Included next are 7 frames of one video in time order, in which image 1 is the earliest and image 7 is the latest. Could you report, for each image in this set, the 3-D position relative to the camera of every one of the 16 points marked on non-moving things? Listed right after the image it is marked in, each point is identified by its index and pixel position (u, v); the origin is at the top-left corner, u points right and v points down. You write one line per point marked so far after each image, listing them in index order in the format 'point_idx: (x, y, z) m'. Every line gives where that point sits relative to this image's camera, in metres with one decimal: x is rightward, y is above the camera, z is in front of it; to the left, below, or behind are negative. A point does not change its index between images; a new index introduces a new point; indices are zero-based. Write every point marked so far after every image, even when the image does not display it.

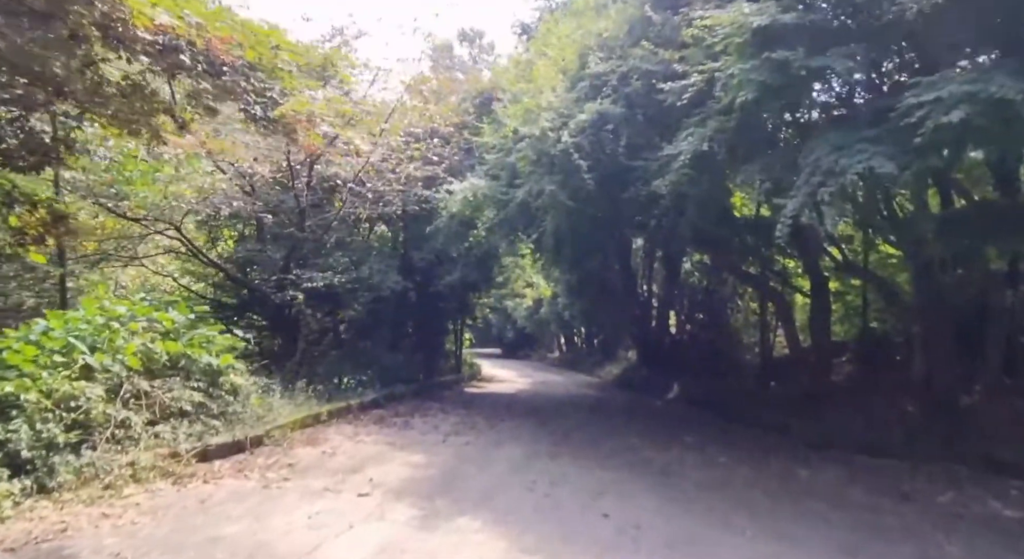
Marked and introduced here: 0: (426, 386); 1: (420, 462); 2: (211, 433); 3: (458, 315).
0: (-2.2, -2.8, +14.6) m
1: (-1.1, -2.2, +6.8) m
2: (-3.4, -1.7, +6.4) m
3: (-1.6, -1.0, +16.7) m
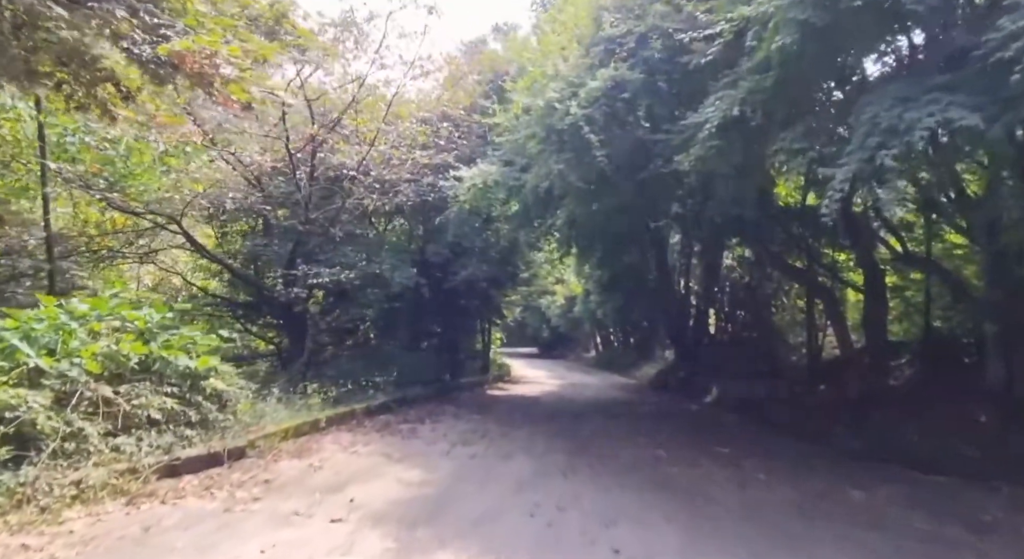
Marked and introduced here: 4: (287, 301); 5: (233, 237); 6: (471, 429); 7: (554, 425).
0: (-1.6, -2.7, +13.9) m
1: (-1.1, -2.1, +6.0) m
2: (-3.3, -1.7, +5.8) m
3: (-0.9, -0.9, +16.0) m
4: (-4.1, -0.4, +10.3) m
5: (-5.3, +1.0, +11.1) m
6: (-0.7, -2.3, +9.1) m
7: (+0.7, -2.5, +9.8) m
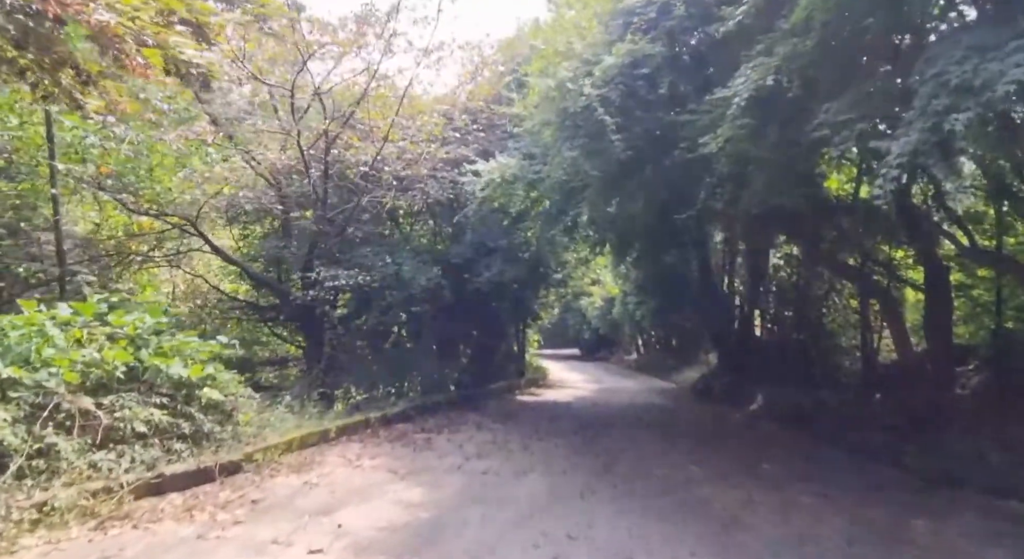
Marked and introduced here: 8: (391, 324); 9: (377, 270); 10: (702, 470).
0: (-0.9, -2.7, +13.4) m
1: (-1.0, -2.1, +5.5) m
2: (-3.3, -1.7, +5.4) m
3: (0.0, -1.0, +15.4) m
4: (-3.7, -0.4, +10.0) m
5: (-4.8, +0.9, +10.9) m
6: (-0.4, -2.4, +8.5) m
7: (+1.1, -2.5, +9.1) m
8: (-2.4, -0.8, +11.1) m
9: (-2.5, +0.2, +10.4) m
10: (+2.5, -2.5, +7.4) m
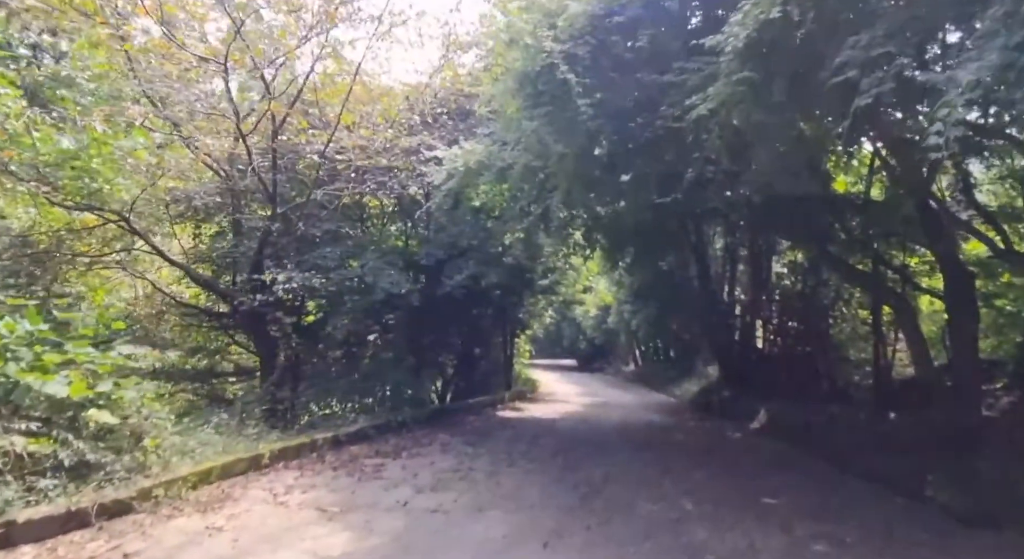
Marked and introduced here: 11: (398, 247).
0: (-1.3, -2.8, +12.3) m
1: (-1.4, -2.1, +4.5) m
2: (-3.7, -1.7, +4.4) m
3: (-0.5, -1.1, +14.4) m
4: (-4.1, -0.5, +8.9) m
5: (-5.3, +0.8, +9.9) m
6: (-0.8, -2.4, +7.4) m
7: (+0.7, -2.6, +8.1) m
8: (-2.8, -0.9, +10.0) m
9: (-3.0, +0.1, +9.4) m
10: (+2.0, -2.5, +6.3) m
11: (-2.1, +0.6, +10.7) m
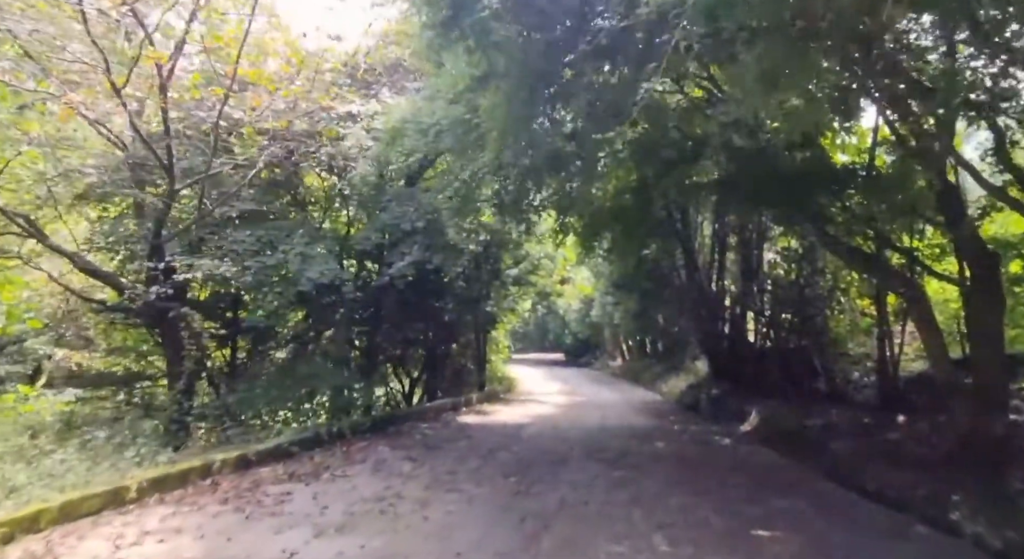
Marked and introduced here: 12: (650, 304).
0: (-2.0, -2.6, +11.0) m
1: (-2.0, -2.0, +3.1) m
2: (-4.3, -1.6, +3.0) m
3: (-1.2, -0.9, +13.1) m
4: (-4.8, -0.4, +7.6) m
5: (-6.0, +1.0, +8.4) m
6: (-1.4, -2.3, +6.1) m
7: (0.0, -2.4, +6.8) m
8: (-3.5, -0.8, +8.6) m
9: (-3.6, +0.3, +8.0) m
10: (+1.4, -2.3, +5.0) m
11: (-2.9, +0.8, +9.4) m
12: (+4.3, -0.8, +17.9) m
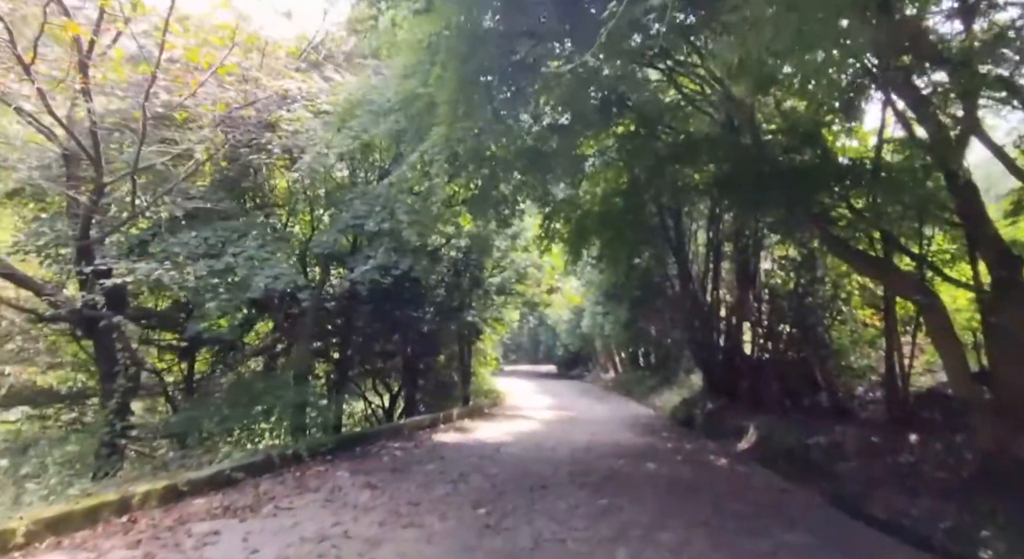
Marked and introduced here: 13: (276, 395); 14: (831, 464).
0: (-2.4, -2.8, +10.1) m
1: (-2.3, -2.0, +2.3) m
2: (-4.6, -1.6, +2.2) m
3: (-1.6, -1.1, +12.3) m
4: (-5.1, -0.4, +6.7) m
5: (-6.3, +0.9, +7.6) m
6: (-1.7, -2.3, +5.3) m
7: (-0.3, -2.5, +6.0) m
8: (-3.8, -0.8, +7.8) m
9: (-4.0, +0.2, +7.2) m
10: (+1.1, -2.4, +4.2) m
11: (-3.2, +0.7, +8.6) m
12: (+3.9, -1.0, +17.1) m
13: (-3.4, -1.7, +8.3) m
14: (+4.6, -2.7, +8.3) m
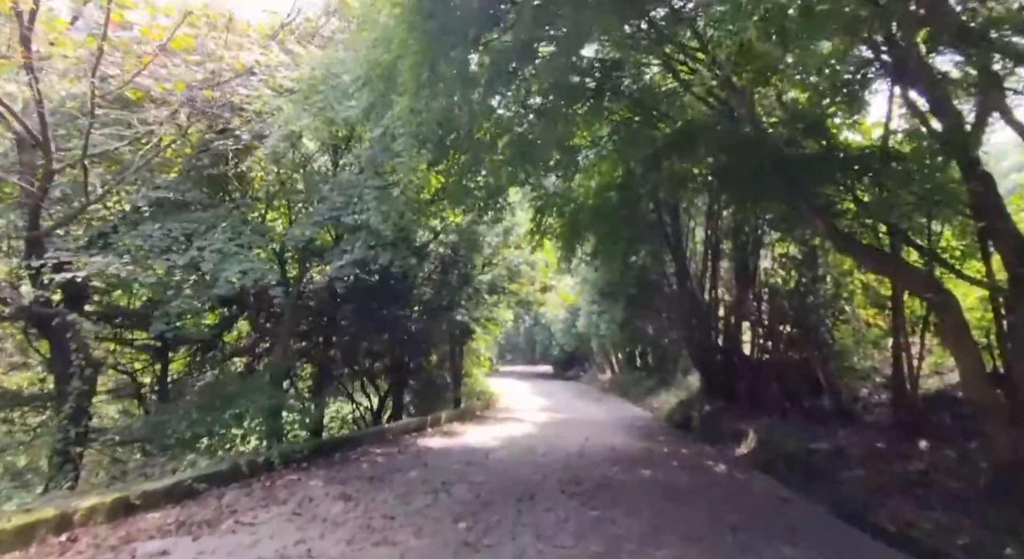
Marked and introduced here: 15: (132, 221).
0: (-2.6, -2.7, +9.7) m
1: (-2.4, -1.9, +1.8) m
2: (-4.7, -1.5, +1.7) m
3: (-1.8, -1.0, +11.8) m
4: (-5.3, -0.4, +6.2) m
5: (-6.5, +1.0, +7.1) m
6: (-1.9, -2.2, +4.8) m
7: (-0.5, -2.4, +5.5) m
8: (-4.0, -0.8, +7.3) m
9: (-4.1, +0.2, +6.7) m
10: (+0.9, -2.3, +3.7) m
11: (-3.4, +0.7, +8.1) m
12: (+3.7, -1.0, +16.7) m
13: (-3.6, -1.6, +7.8) m
14: (+4.5, -2.6, +7.9) m
15: (-4.7, +0.7, +7.1) m
